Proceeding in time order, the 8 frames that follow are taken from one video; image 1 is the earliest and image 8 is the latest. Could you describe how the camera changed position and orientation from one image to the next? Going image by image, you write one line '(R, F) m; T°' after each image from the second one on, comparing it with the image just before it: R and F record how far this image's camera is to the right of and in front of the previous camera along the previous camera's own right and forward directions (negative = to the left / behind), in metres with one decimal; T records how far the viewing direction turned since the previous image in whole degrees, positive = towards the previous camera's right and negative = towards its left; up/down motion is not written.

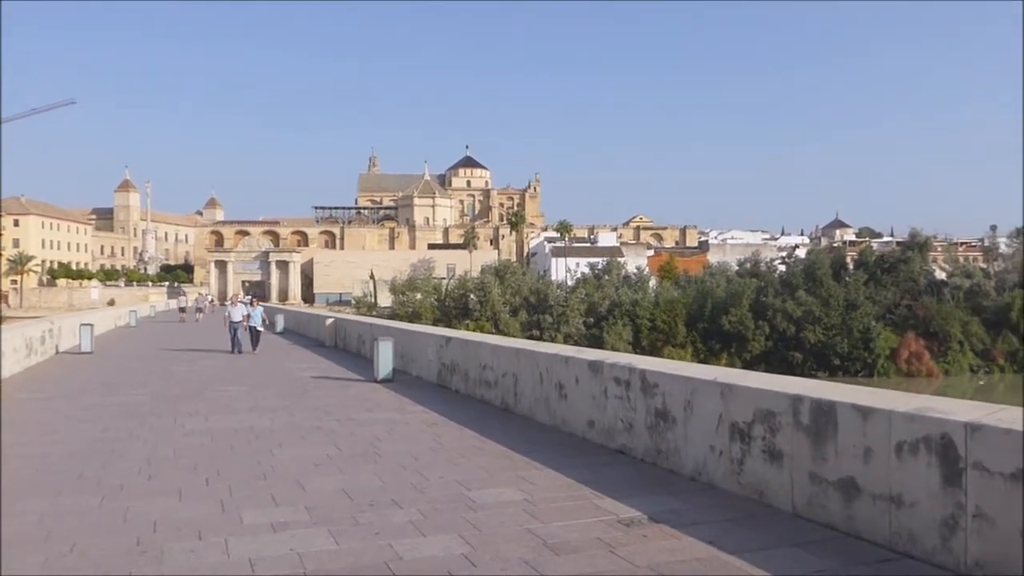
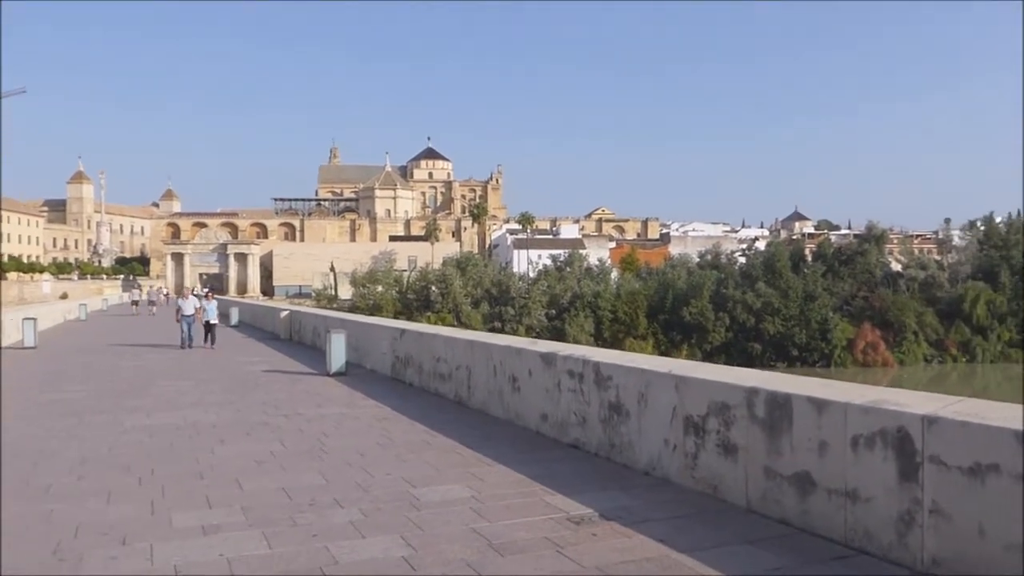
(+0.1, +0.2) m; +2°
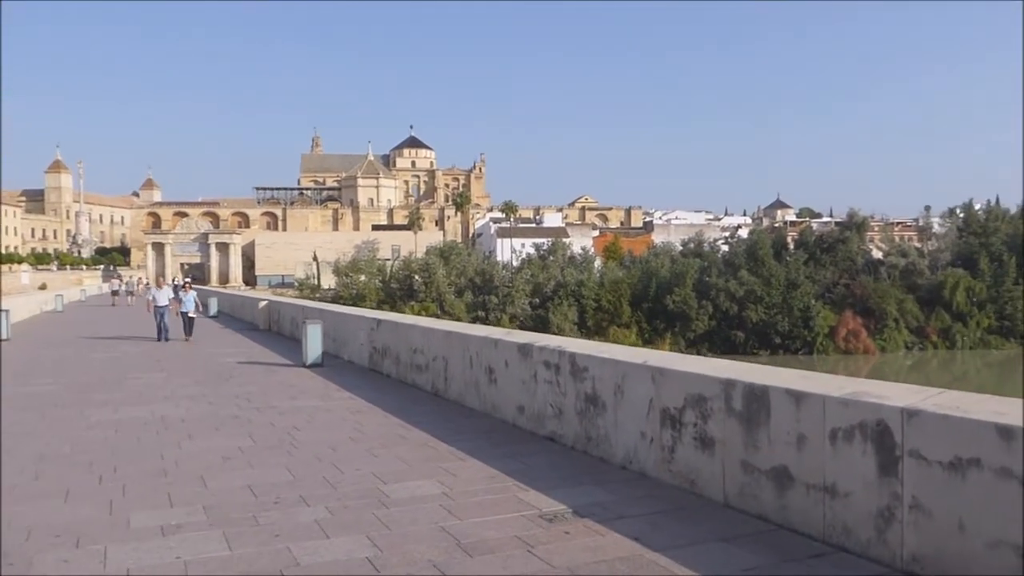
(+0.1, +0.2) m; +1°
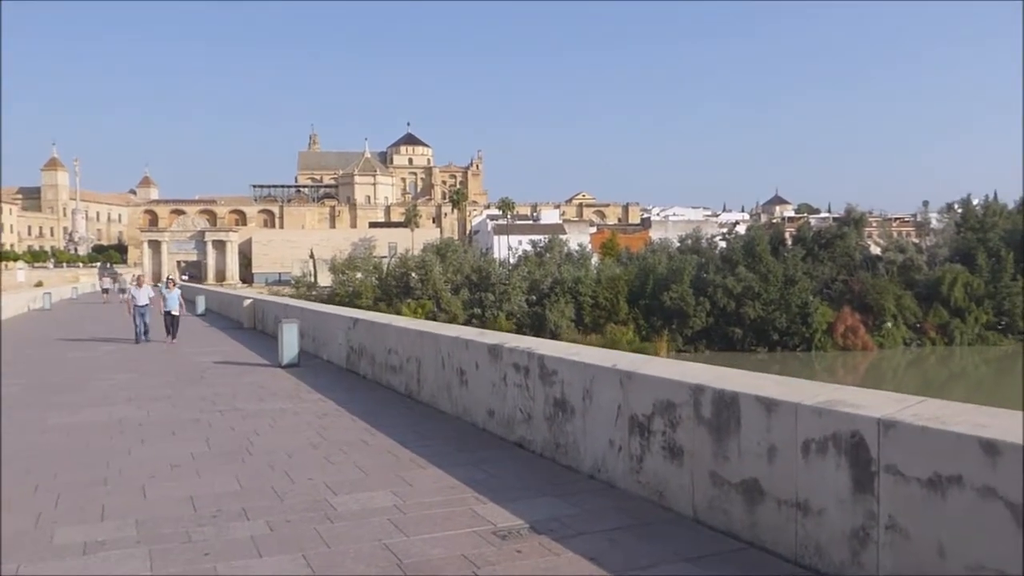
(+0.2, +0.3) m; 0°
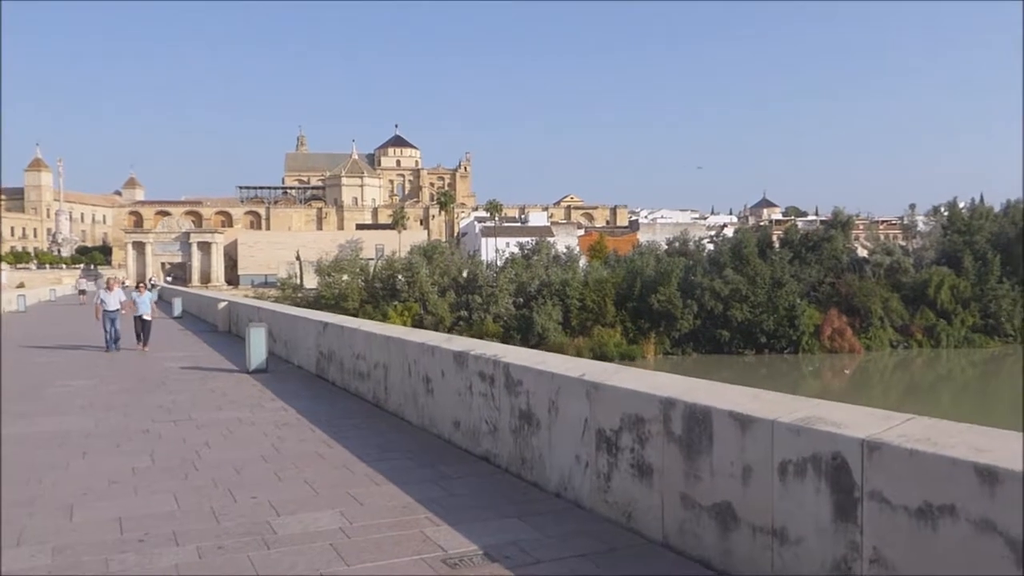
(+0.2, +0.4) m; +1°
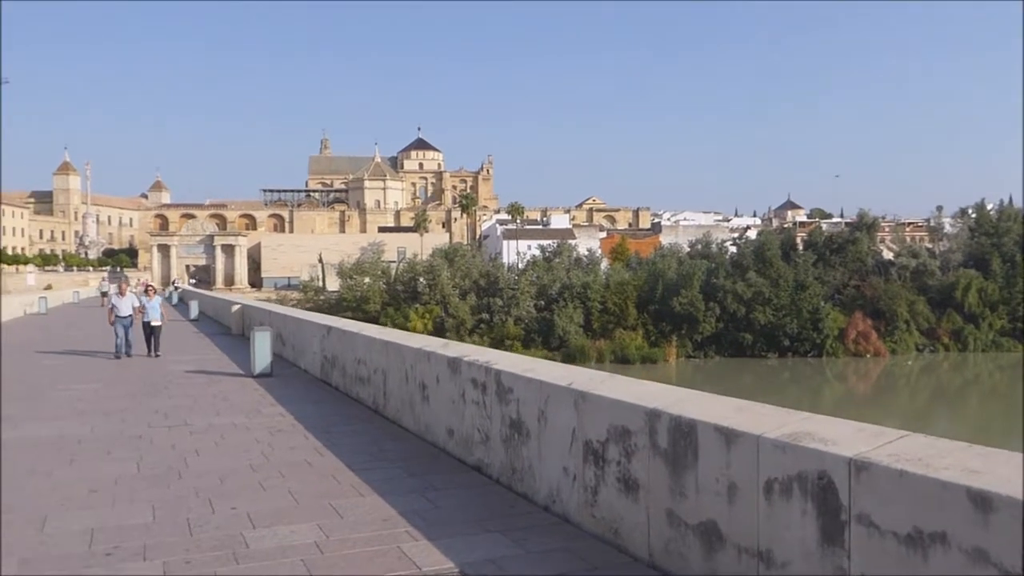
(+0.2, +0.2) m; -1°
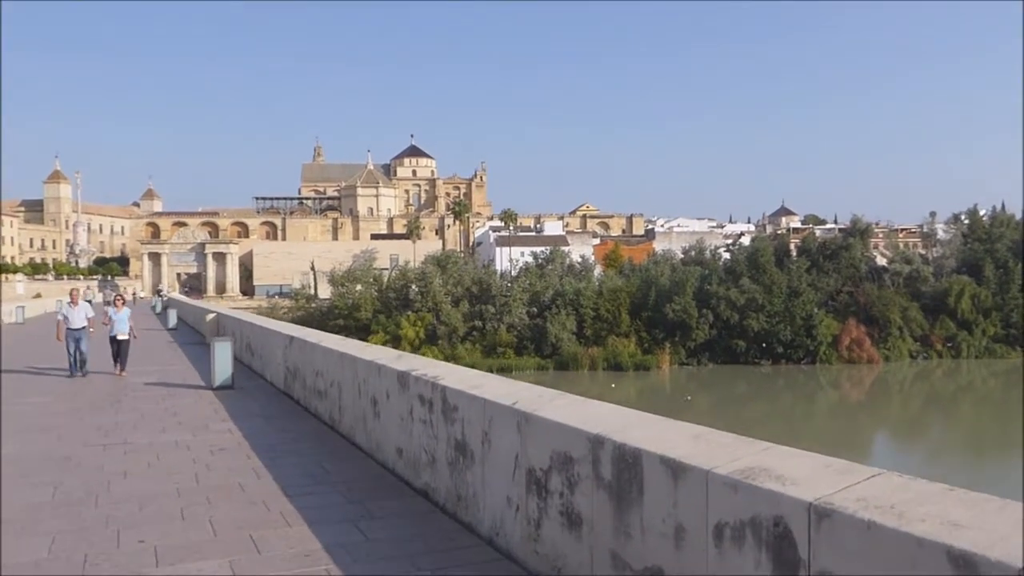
(+0.3, +0.5) m; 0°
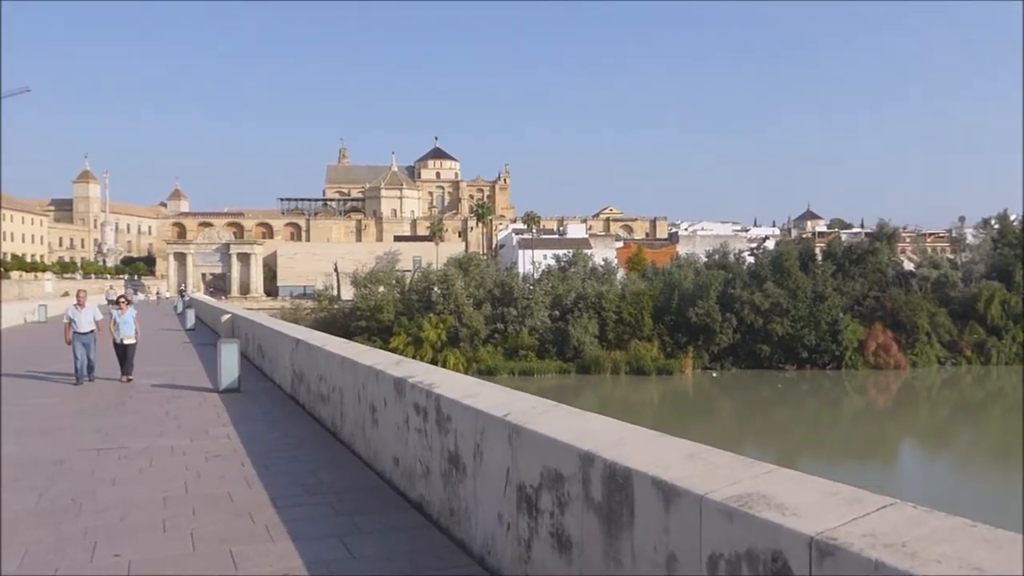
(+0.1, +0.3) m; -2°
